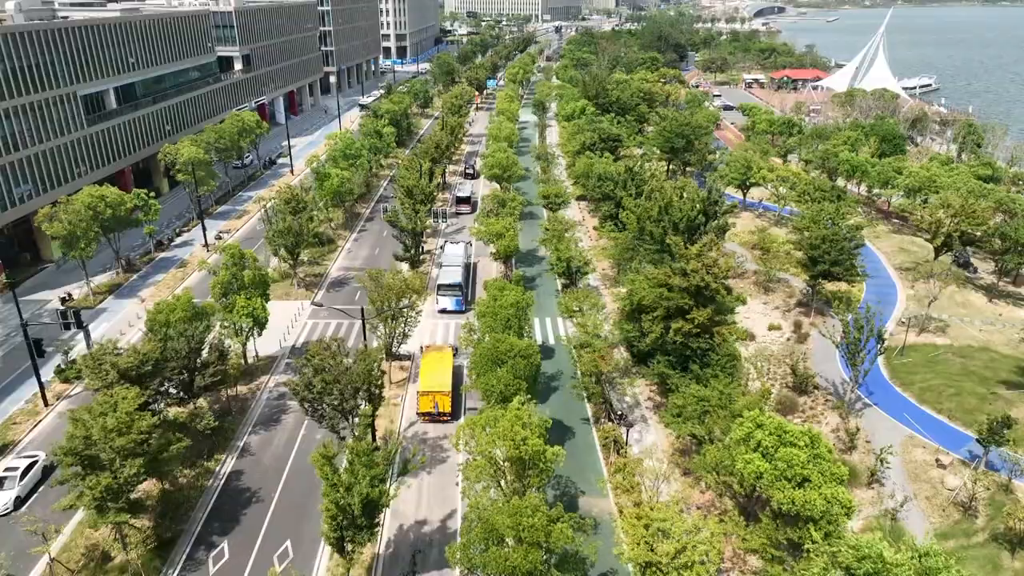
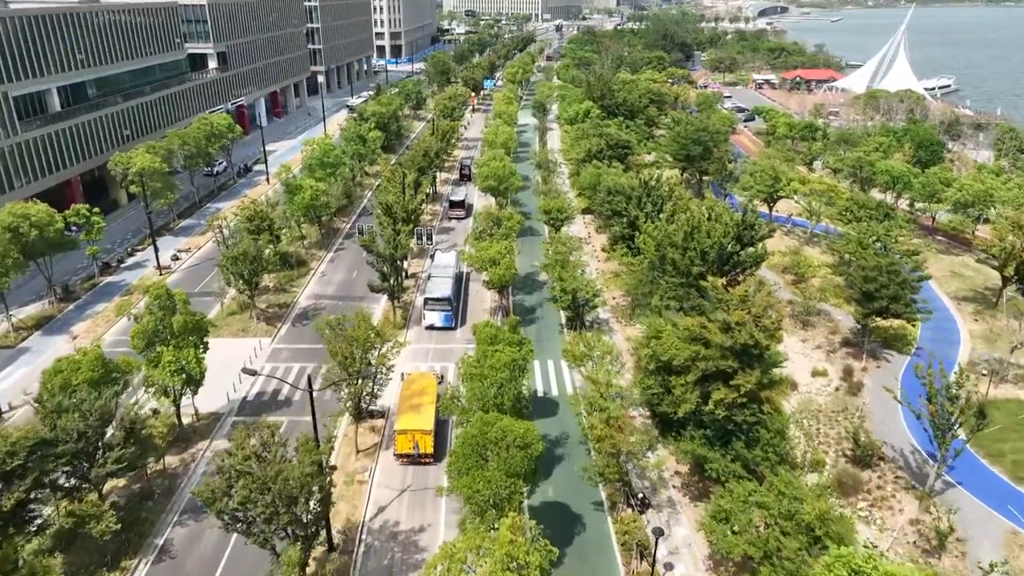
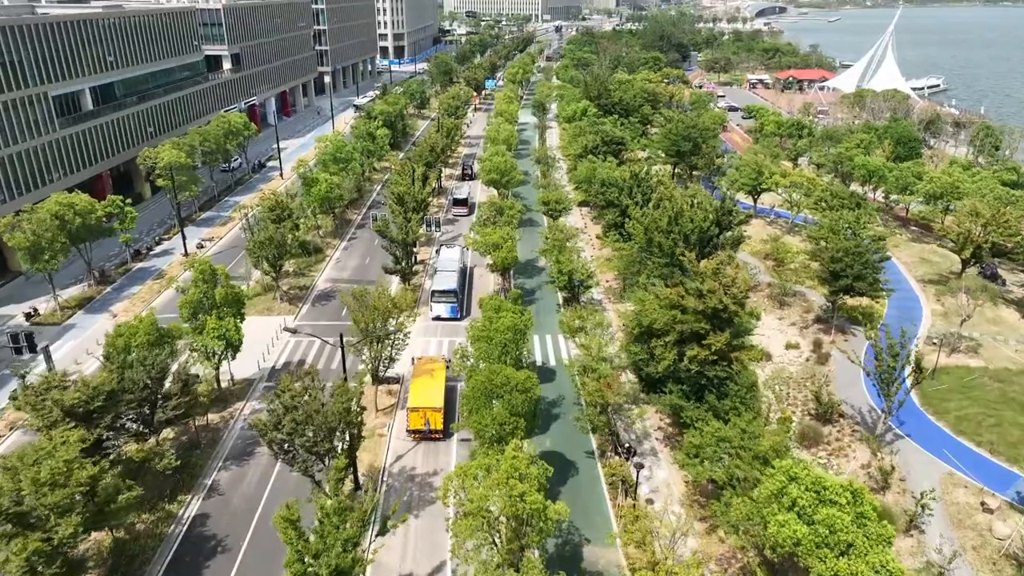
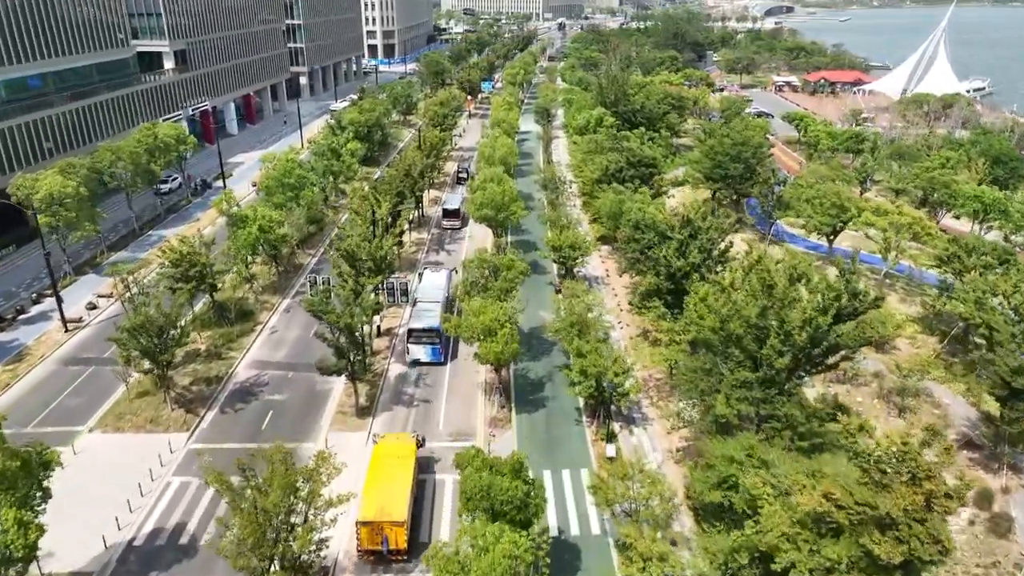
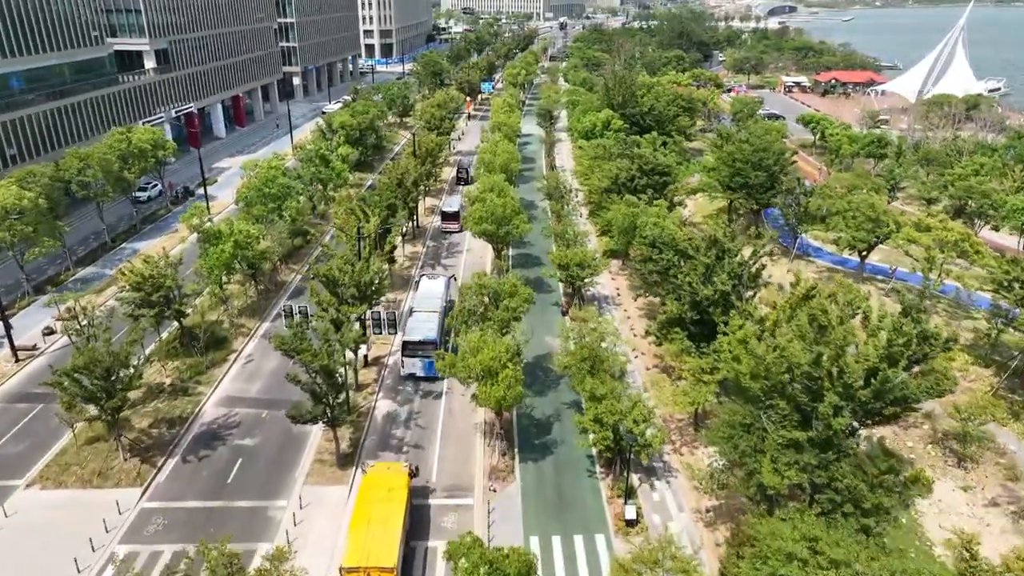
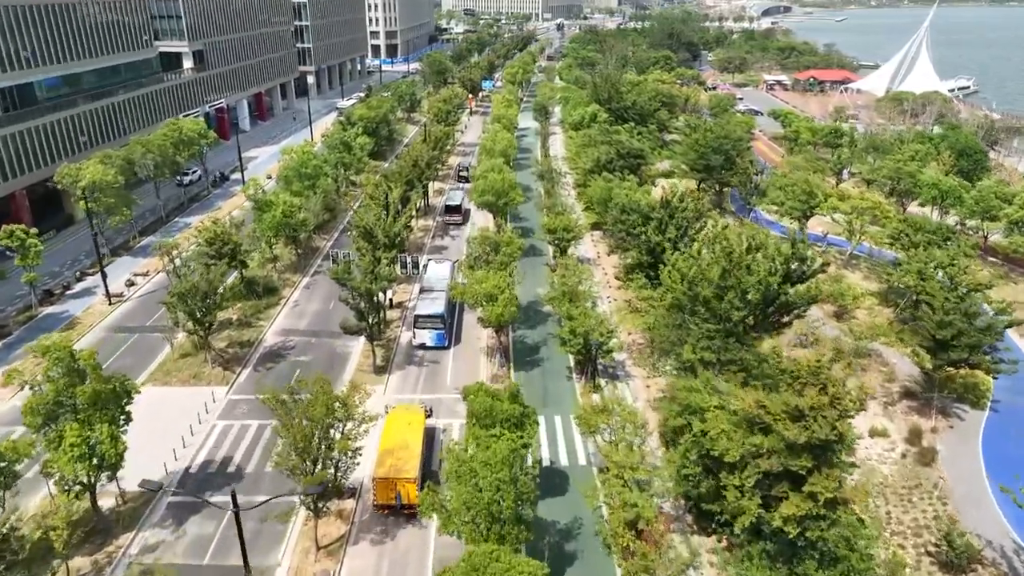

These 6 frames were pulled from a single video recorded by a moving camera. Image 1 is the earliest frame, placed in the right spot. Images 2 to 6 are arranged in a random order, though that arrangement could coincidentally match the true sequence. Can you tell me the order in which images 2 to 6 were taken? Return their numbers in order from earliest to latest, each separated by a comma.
3, 2, 6, 4, 5
